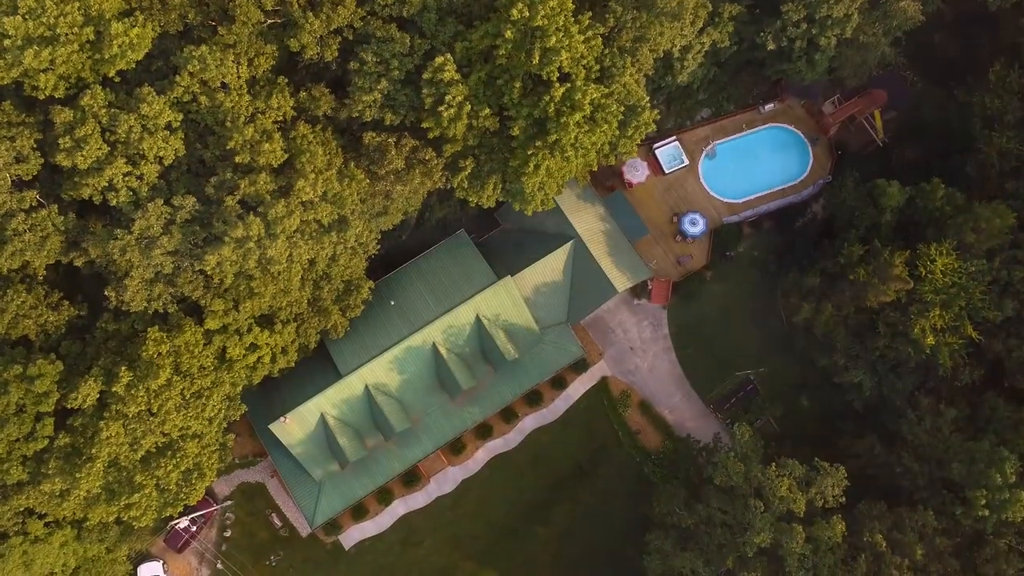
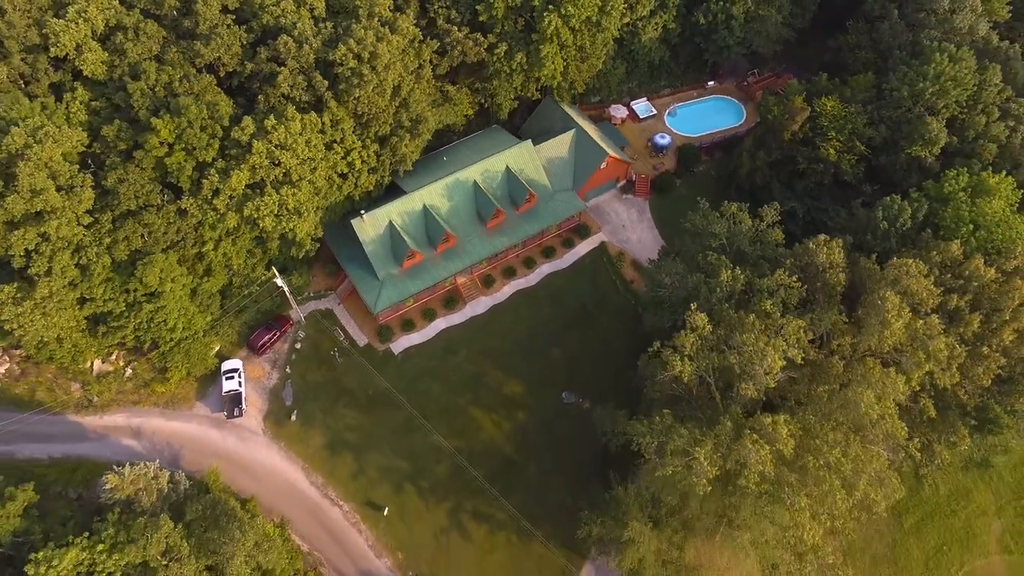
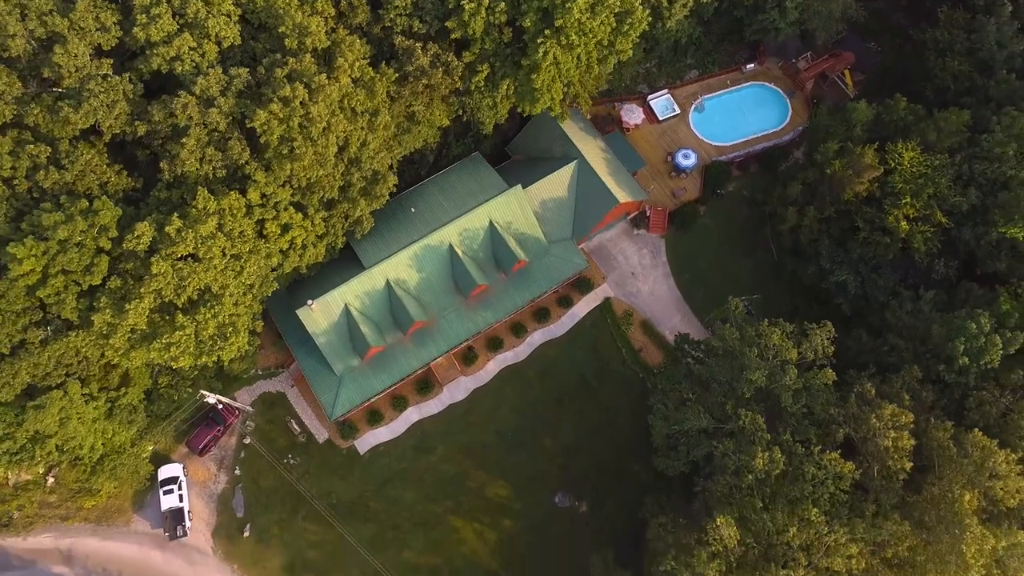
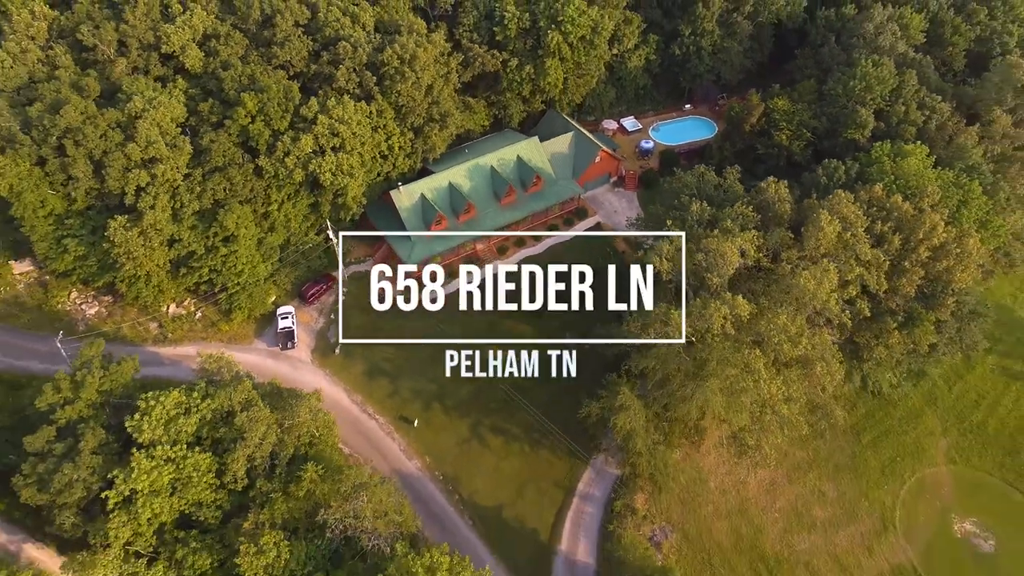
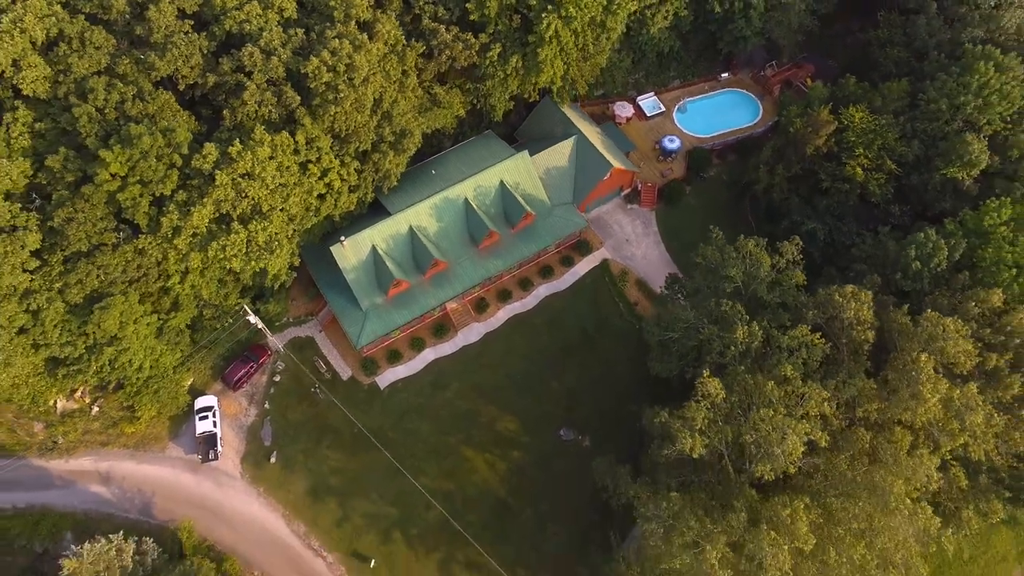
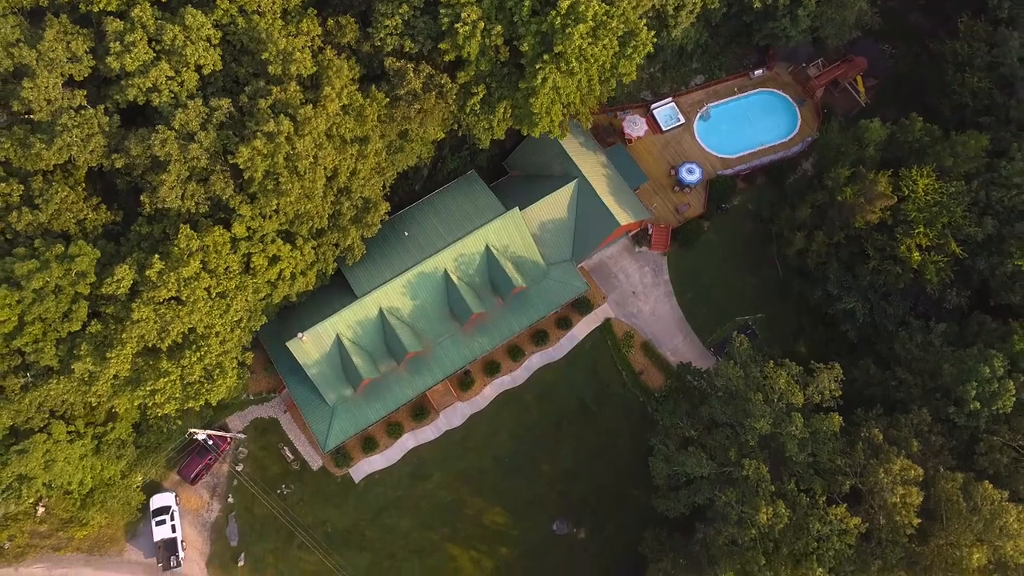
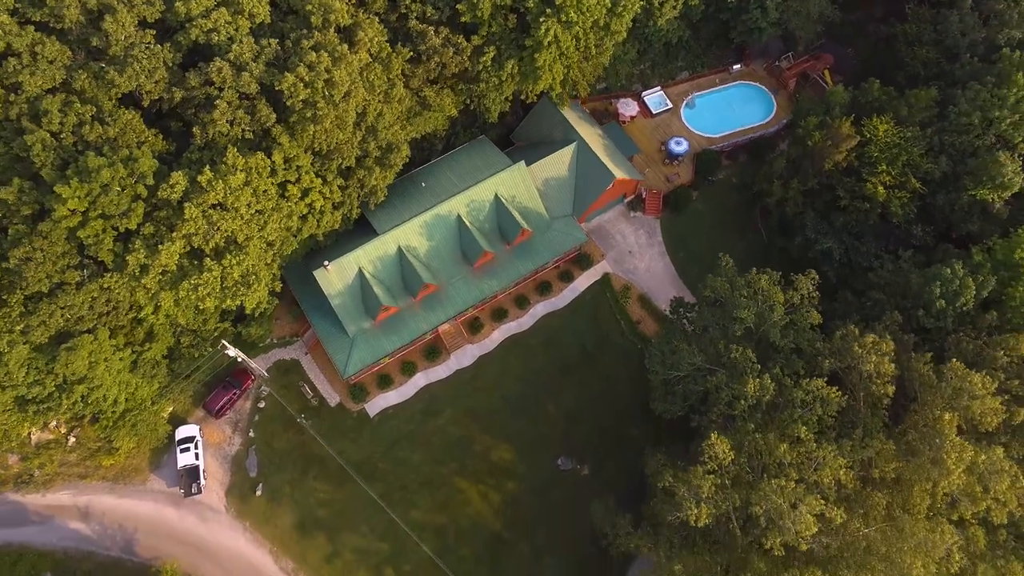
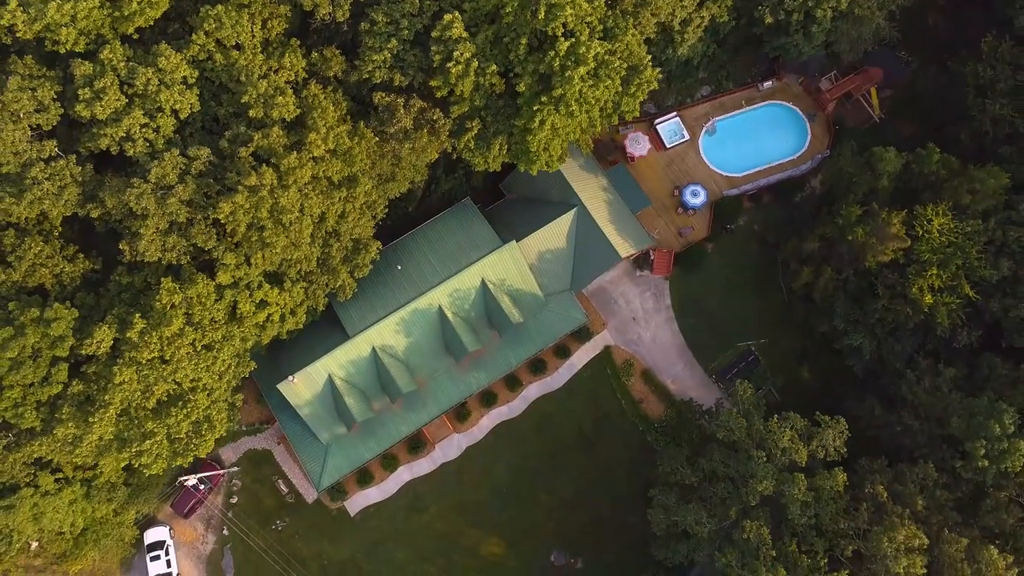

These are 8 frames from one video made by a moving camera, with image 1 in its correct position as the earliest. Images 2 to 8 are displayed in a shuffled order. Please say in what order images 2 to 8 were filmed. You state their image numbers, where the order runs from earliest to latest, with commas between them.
8, 6, 3, 7, 5, 2, 4
